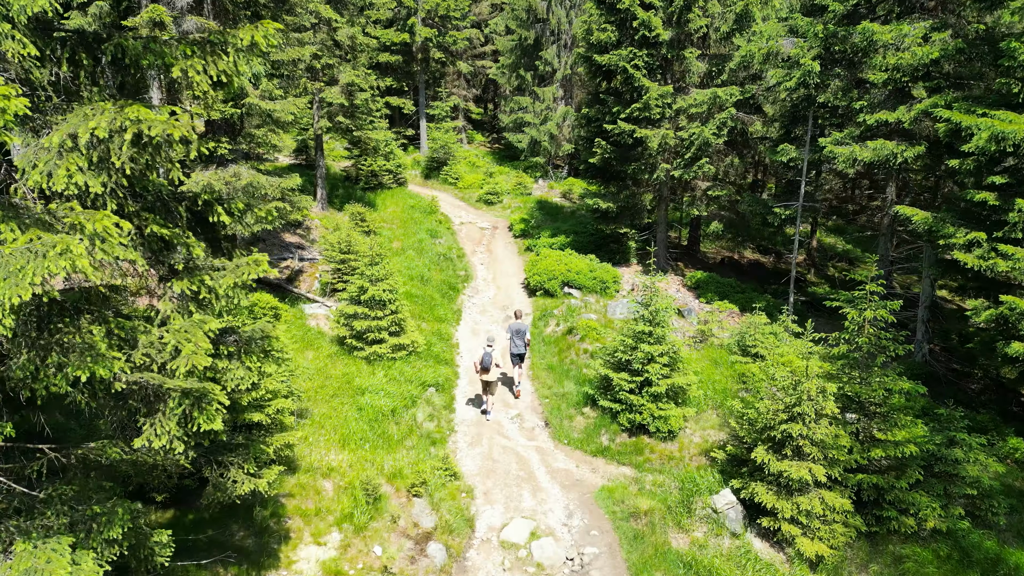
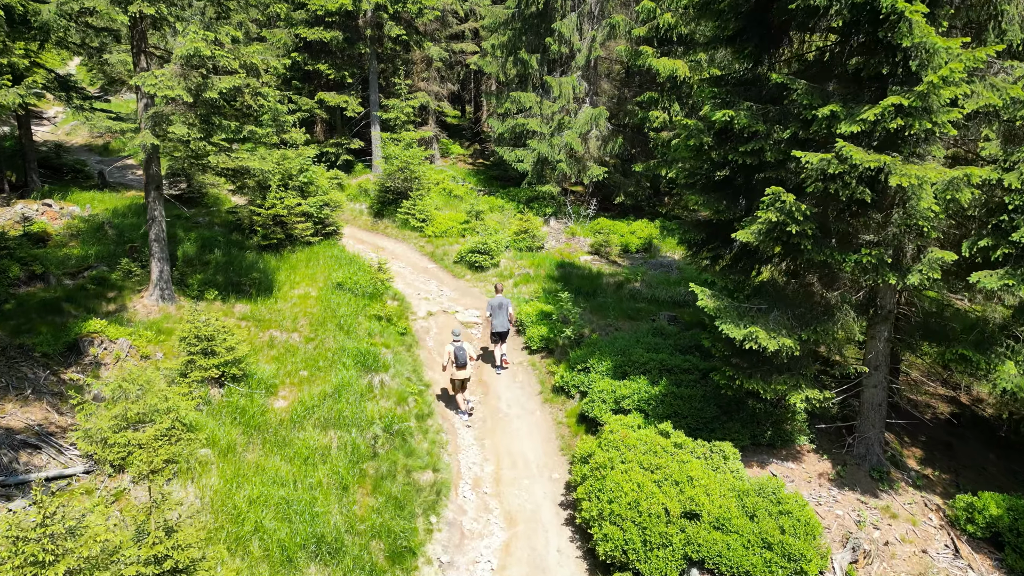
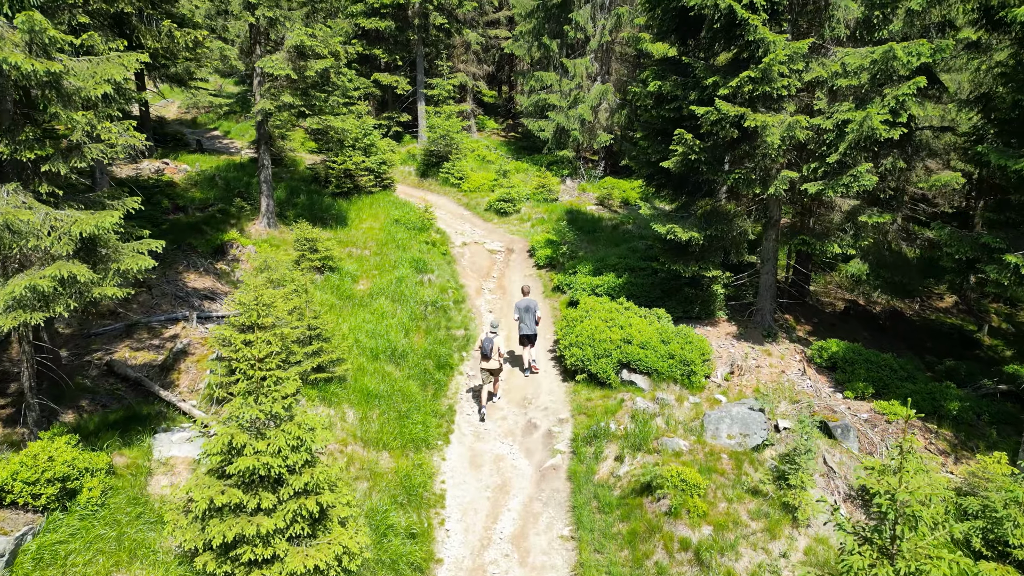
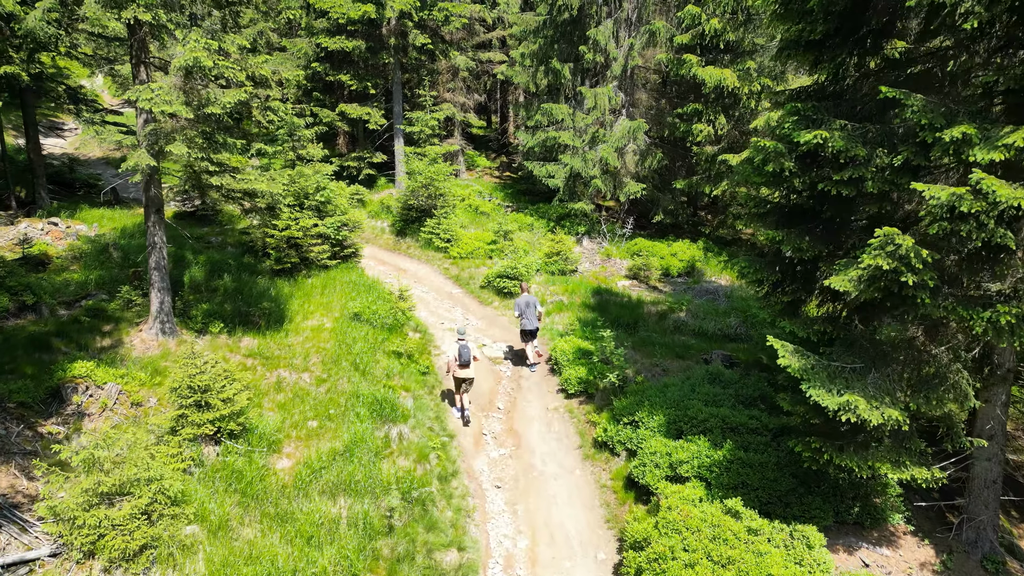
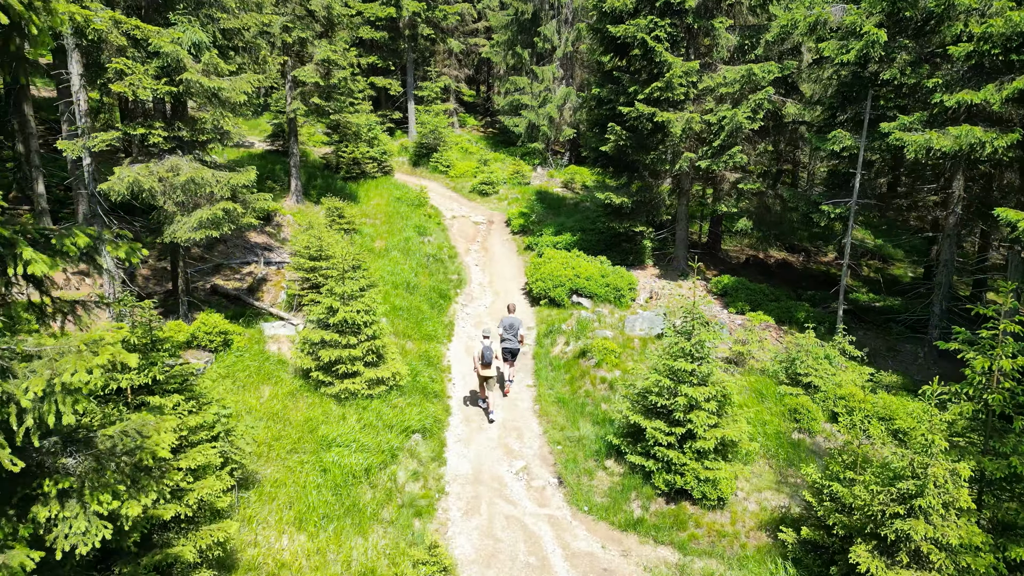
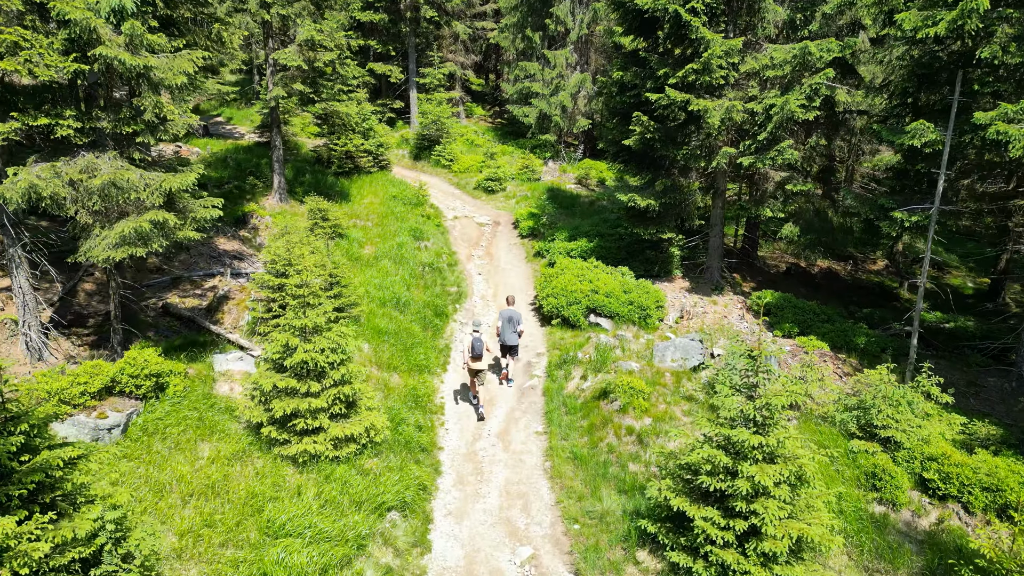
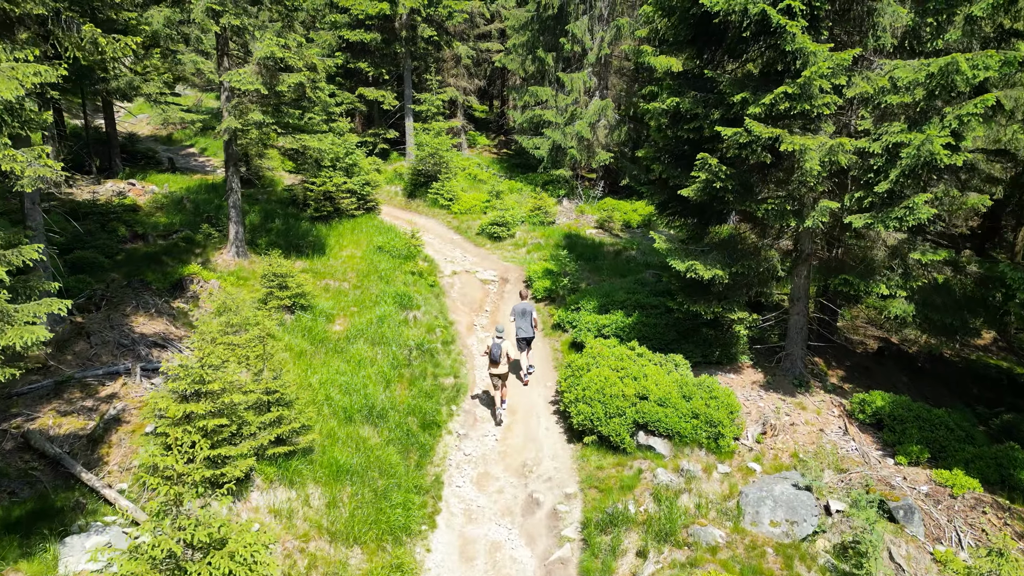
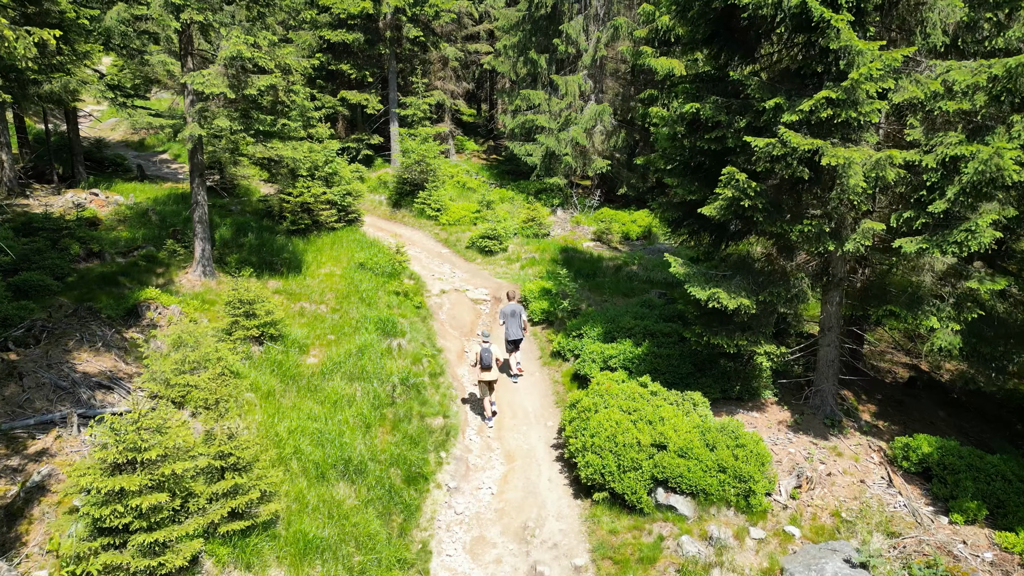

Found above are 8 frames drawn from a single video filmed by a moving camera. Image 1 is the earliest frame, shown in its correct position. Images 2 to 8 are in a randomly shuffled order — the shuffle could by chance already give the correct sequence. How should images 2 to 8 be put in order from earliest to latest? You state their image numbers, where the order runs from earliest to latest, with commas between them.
5, 6, 3, 7, 8, 2, 4
